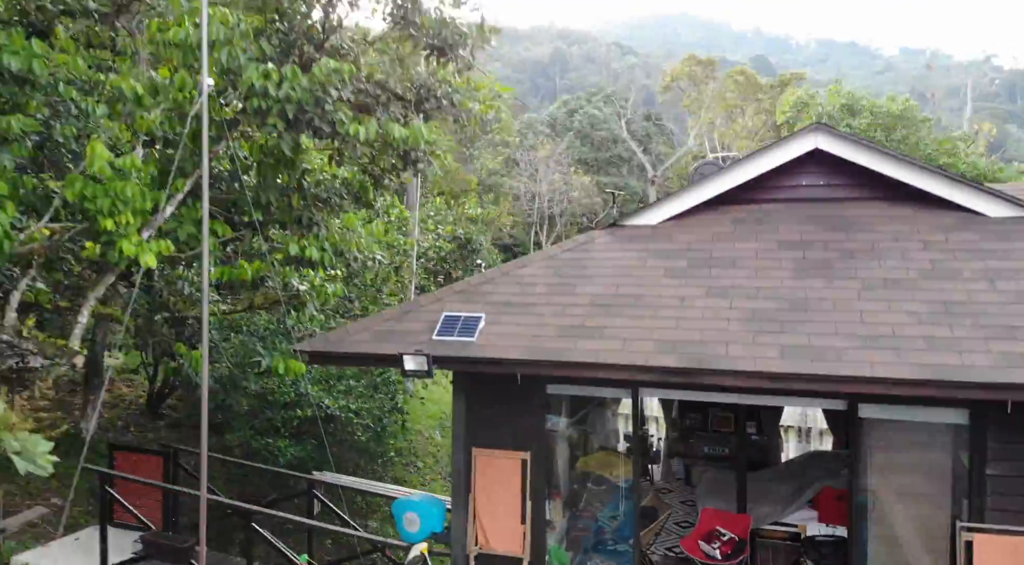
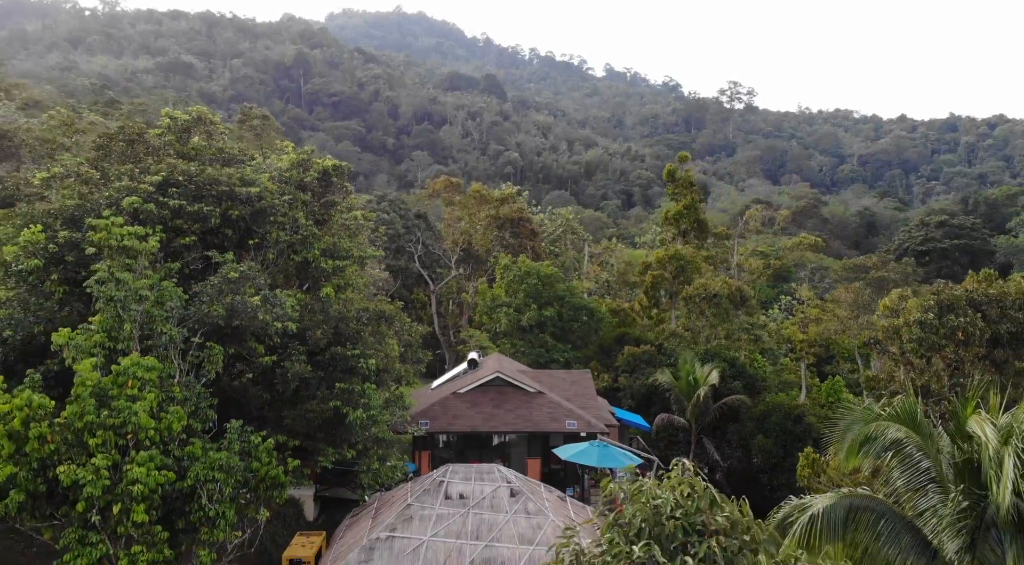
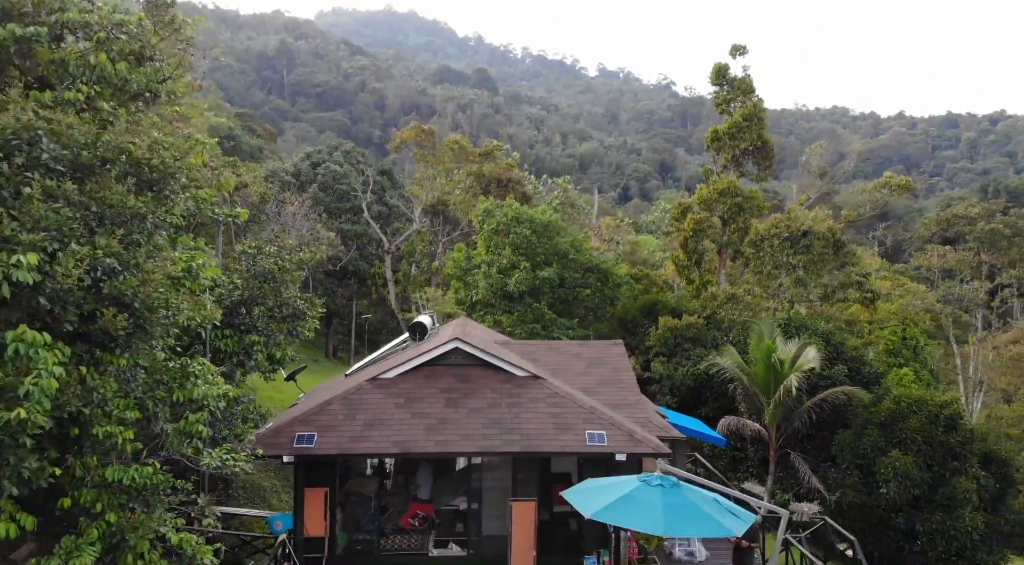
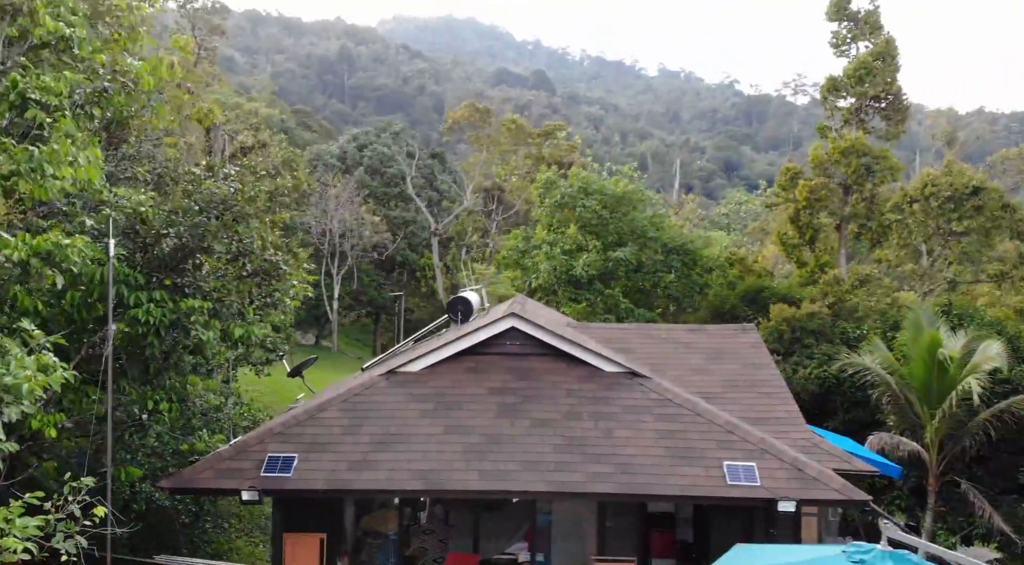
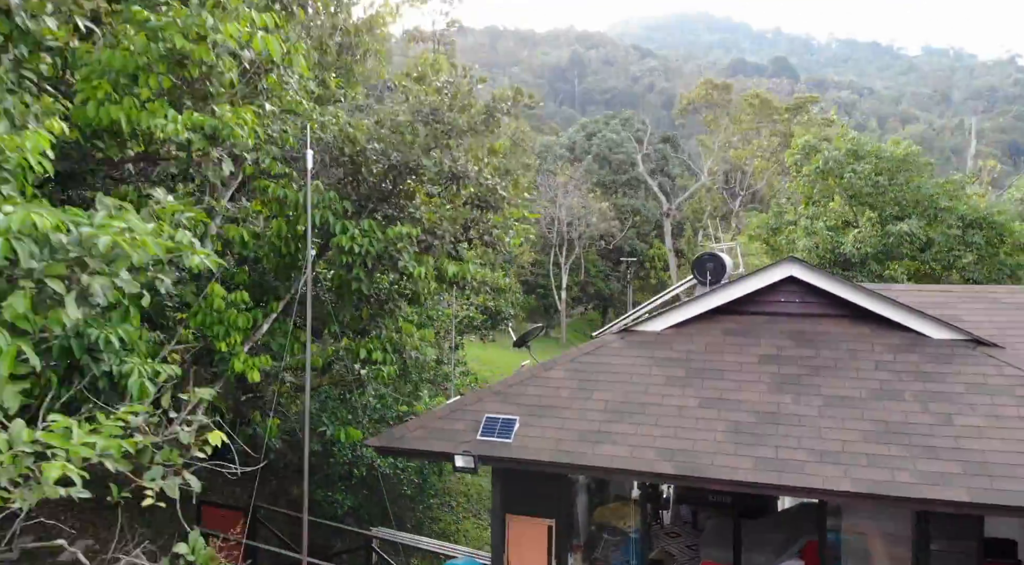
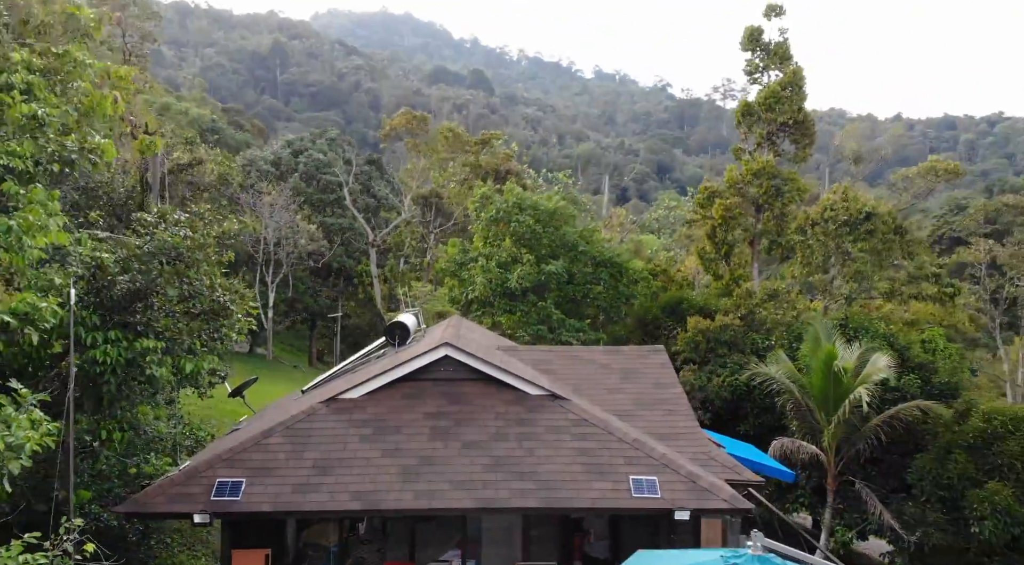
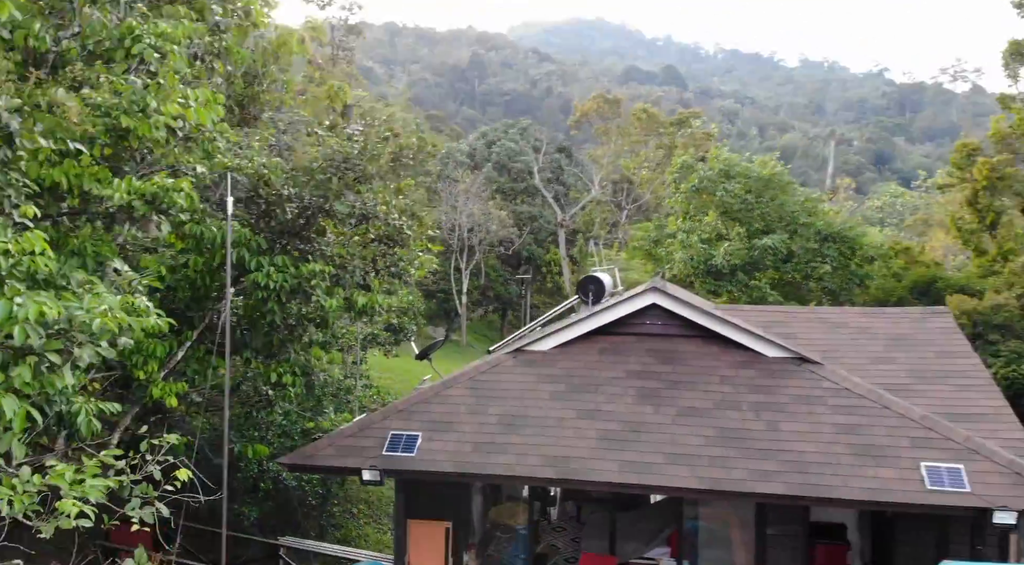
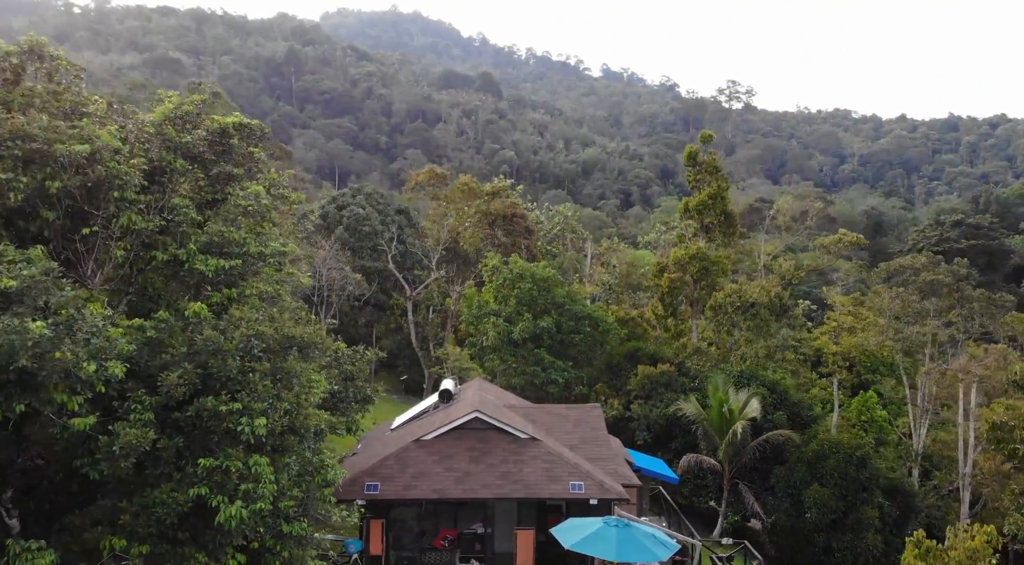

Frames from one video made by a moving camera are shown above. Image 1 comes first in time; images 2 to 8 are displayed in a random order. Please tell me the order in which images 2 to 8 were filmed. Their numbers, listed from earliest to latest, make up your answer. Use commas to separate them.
5, 7, 4, 6, 3, 8, 2
